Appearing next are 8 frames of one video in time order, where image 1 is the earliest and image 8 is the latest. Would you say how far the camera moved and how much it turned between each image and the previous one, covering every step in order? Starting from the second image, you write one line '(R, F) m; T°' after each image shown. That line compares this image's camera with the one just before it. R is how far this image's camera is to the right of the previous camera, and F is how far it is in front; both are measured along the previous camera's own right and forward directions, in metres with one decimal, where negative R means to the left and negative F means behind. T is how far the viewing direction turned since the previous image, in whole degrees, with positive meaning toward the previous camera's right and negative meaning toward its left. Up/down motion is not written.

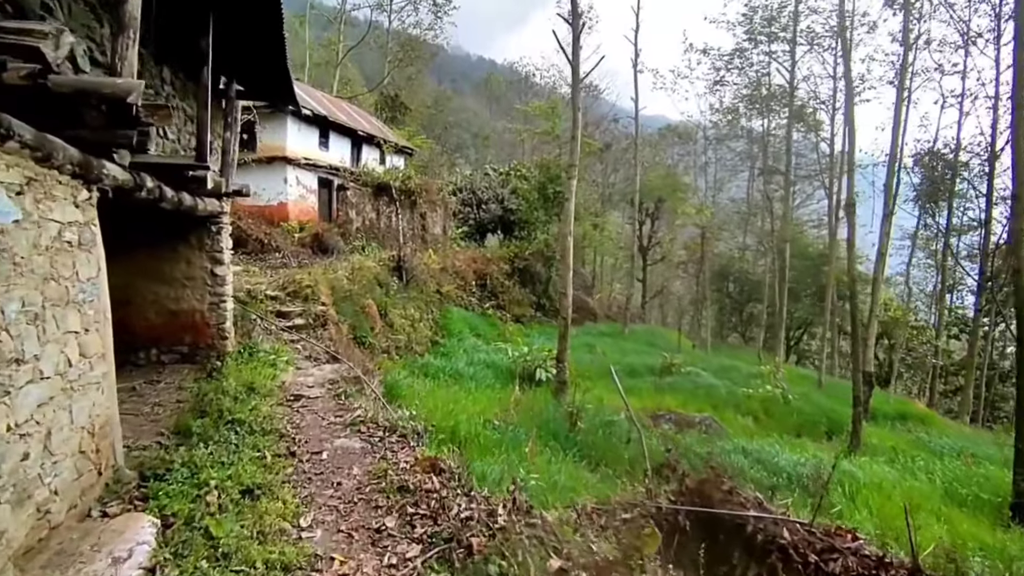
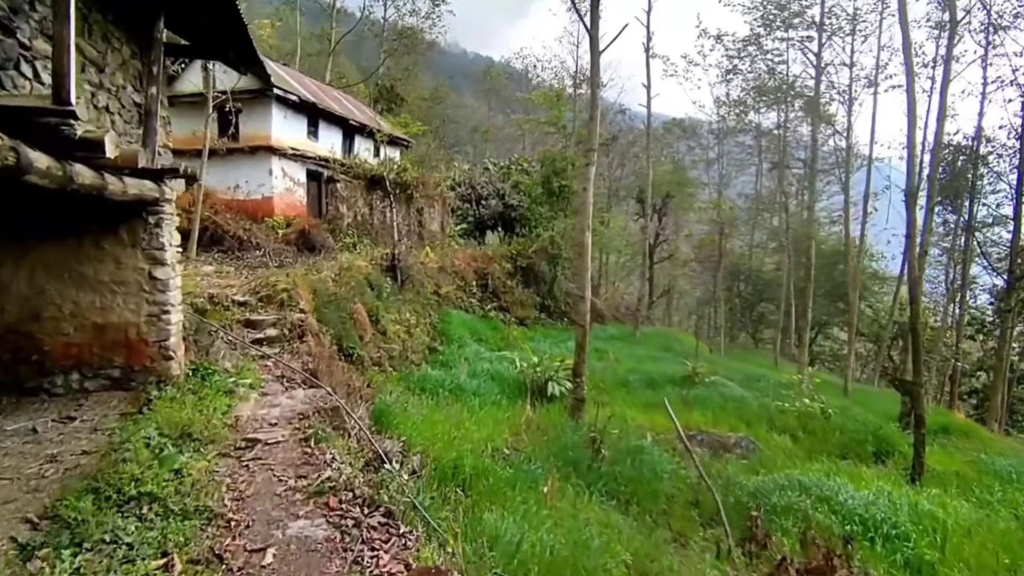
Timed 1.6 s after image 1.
(-0.2, +1.3) m; 0°
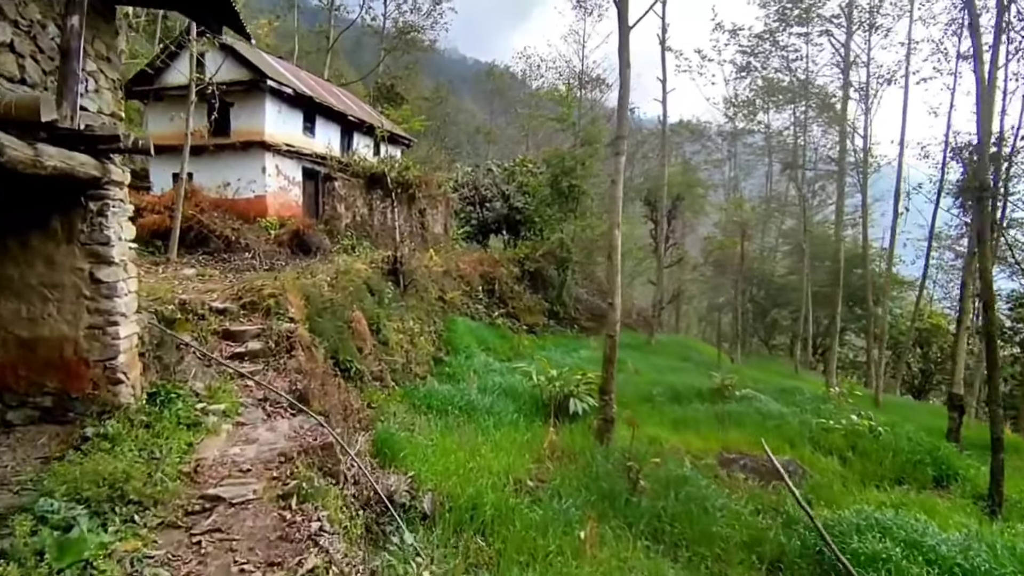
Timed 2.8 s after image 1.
(-0.3, +1.0) m; 0°
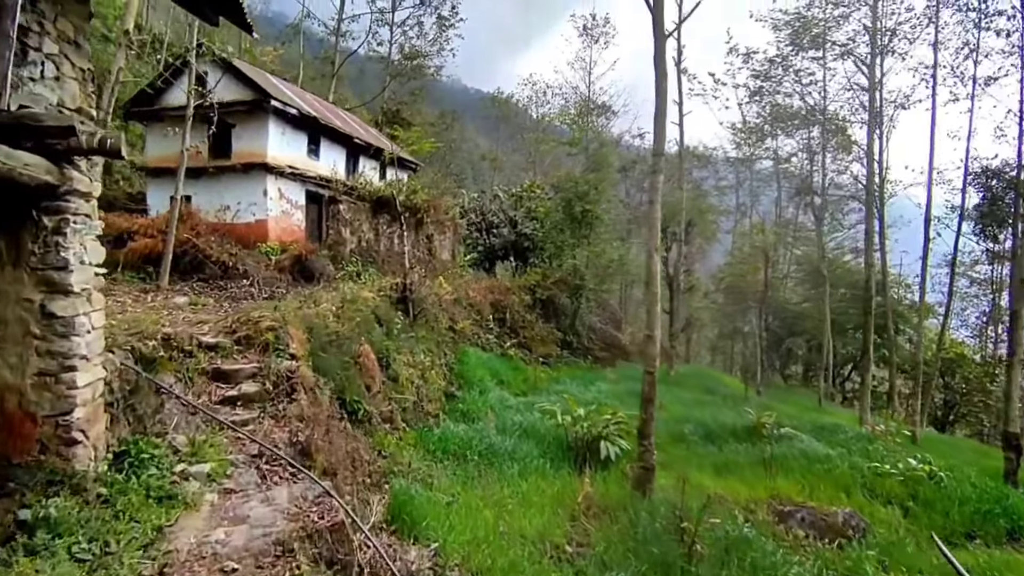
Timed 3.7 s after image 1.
(-0.3, +0.8) m; 0°
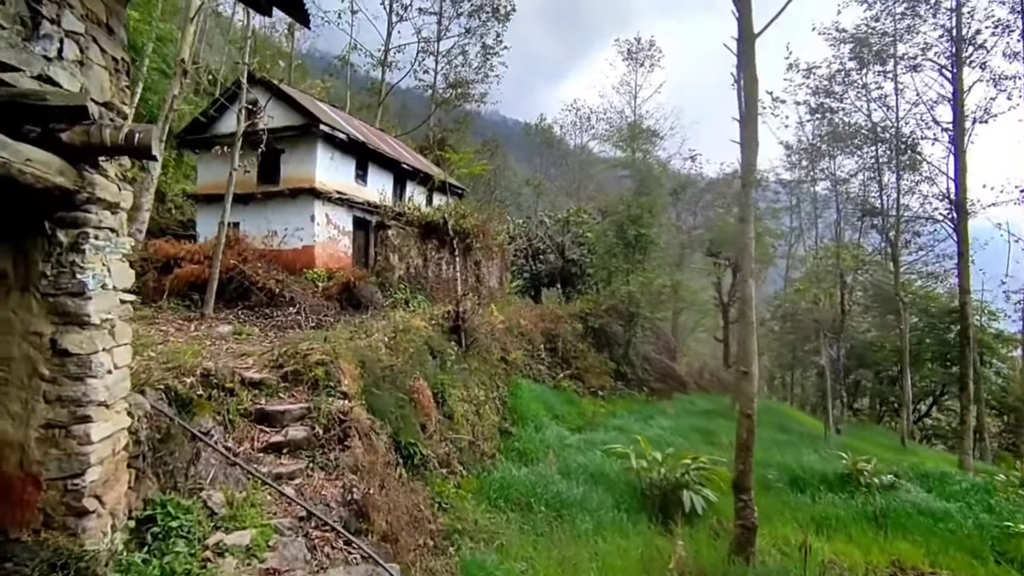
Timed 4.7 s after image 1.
(-0.4, +0.7) m; -4°
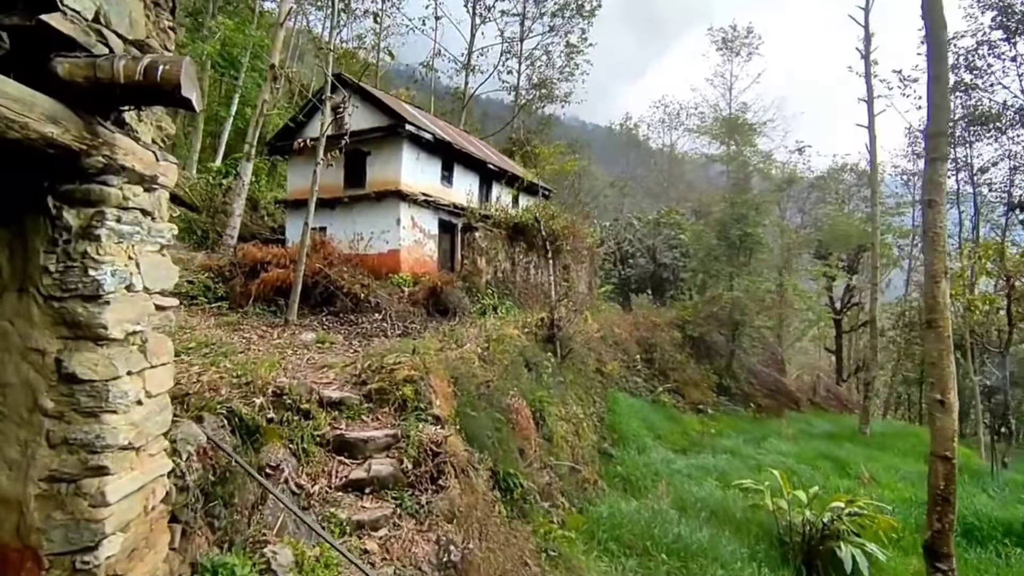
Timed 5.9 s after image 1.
(-0.3, +0.9) m; -8°
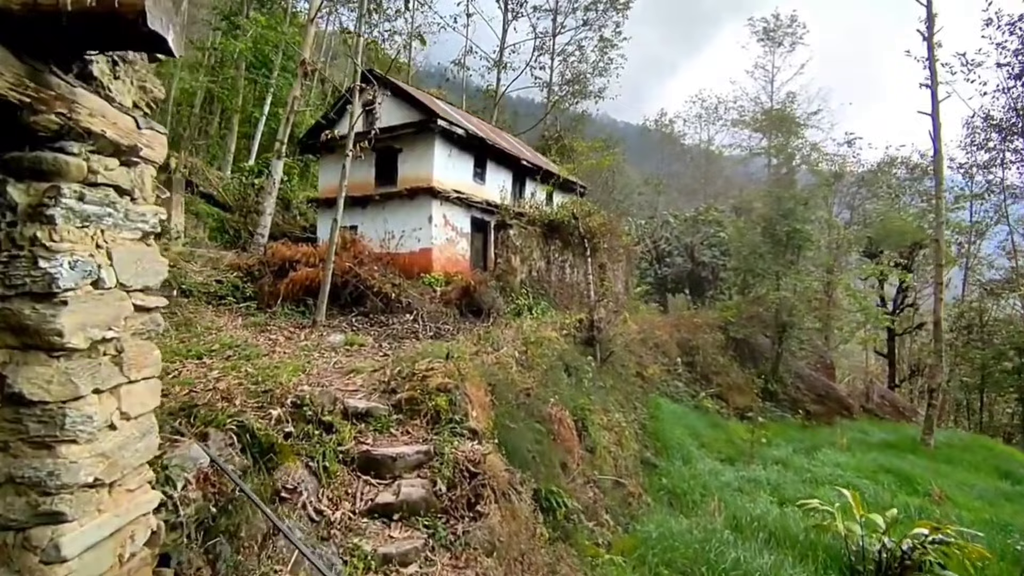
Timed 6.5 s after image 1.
(-0.1, +0.5) m; -3°
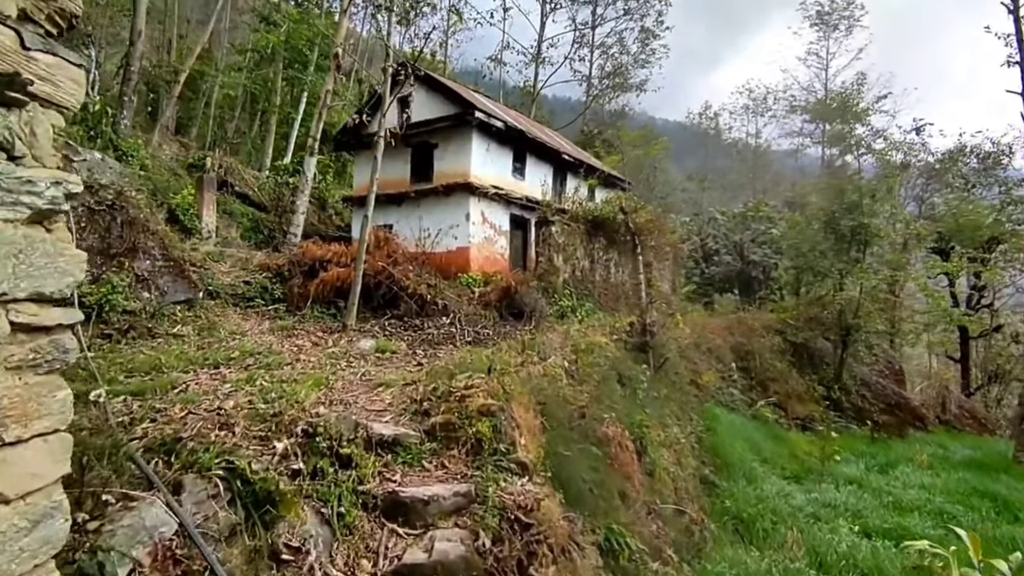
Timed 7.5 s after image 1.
(-0.1, +0.7) m; -4°
